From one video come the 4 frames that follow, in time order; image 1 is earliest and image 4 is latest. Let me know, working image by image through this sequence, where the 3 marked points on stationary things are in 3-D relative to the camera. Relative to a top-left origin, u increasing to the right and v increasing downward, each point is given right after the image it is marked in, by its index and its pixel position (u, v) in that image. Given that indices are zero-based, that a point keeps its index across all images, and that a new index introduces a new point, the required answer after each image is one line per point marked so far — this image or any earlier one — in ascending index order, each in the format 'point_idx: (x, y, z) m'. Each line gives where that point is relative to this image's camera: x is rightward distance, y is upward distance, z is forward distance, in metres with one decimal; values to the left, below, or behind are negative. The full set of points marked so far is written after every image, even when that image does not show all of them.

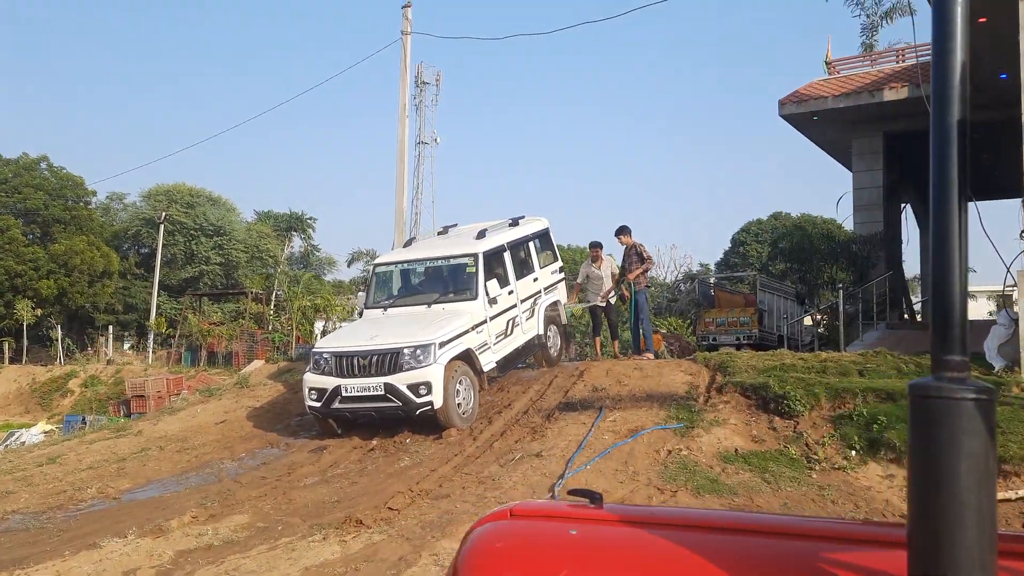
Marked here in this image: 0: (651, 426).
0: (+1.3, -1.3, +8.2) m
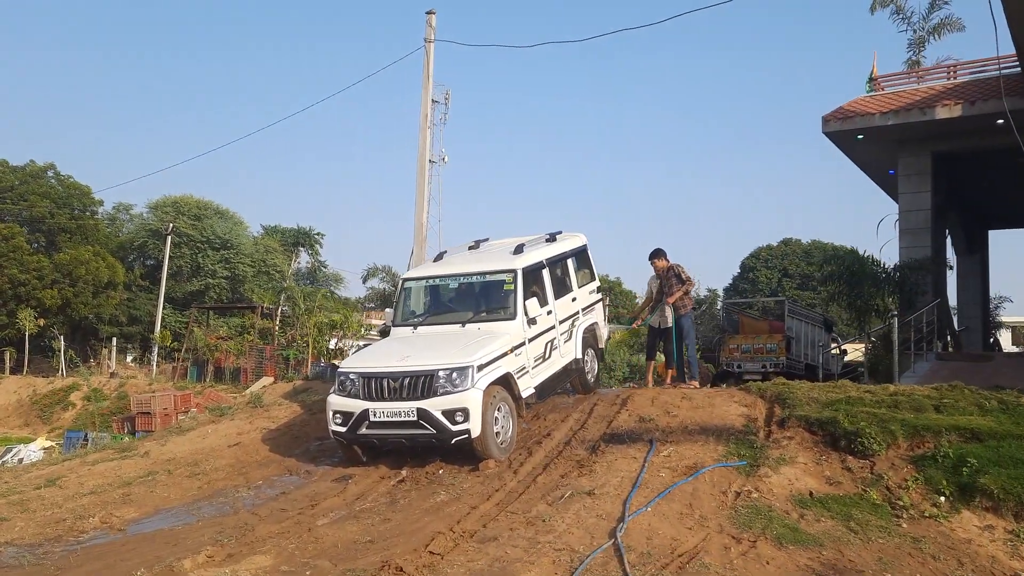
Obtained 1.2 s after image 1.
0: (+1.8, -1.5, +7.4) m
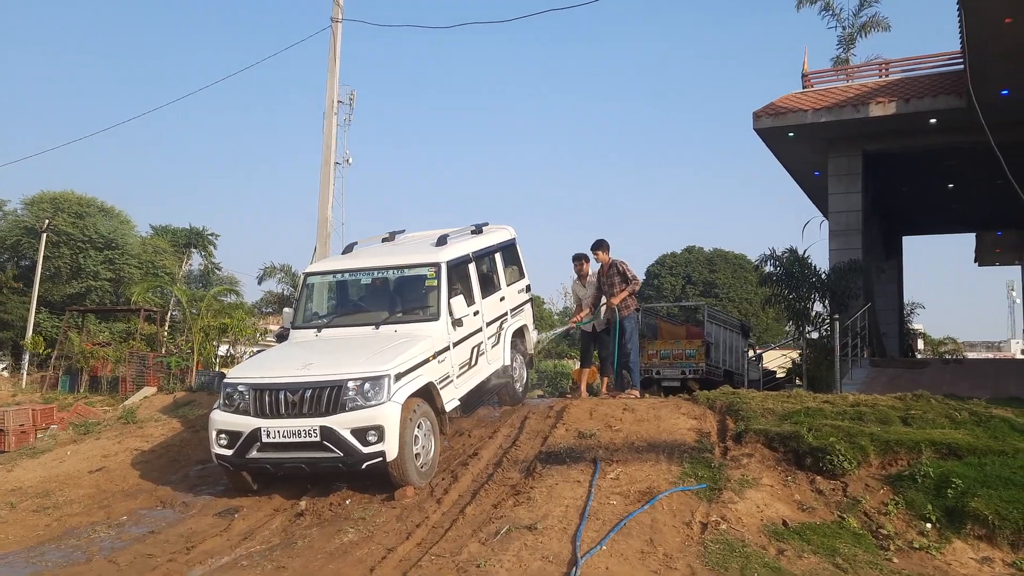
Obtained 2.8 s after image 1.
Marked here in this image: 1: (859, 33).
0: (+1.2, -1.5, +6.4) m
1: (+6.2, +4.5, +14.9) m
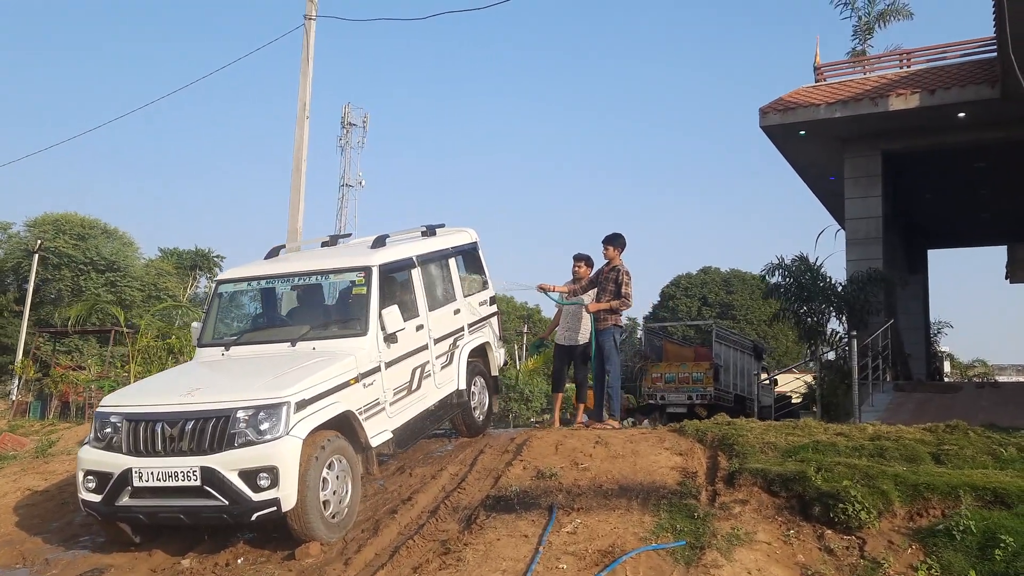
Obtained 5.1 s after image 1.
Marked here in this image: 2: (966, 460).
0: (+0.7, -1.5, +5.1) m
1: (+5.9, +4.2, +13.6) m
2: (+3.1, -1.2, +5.8) m
